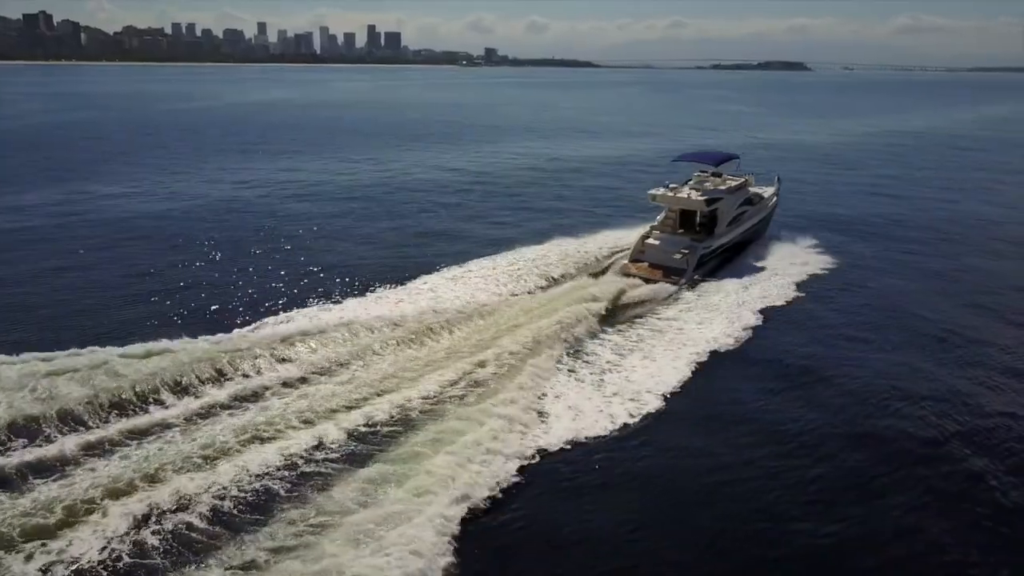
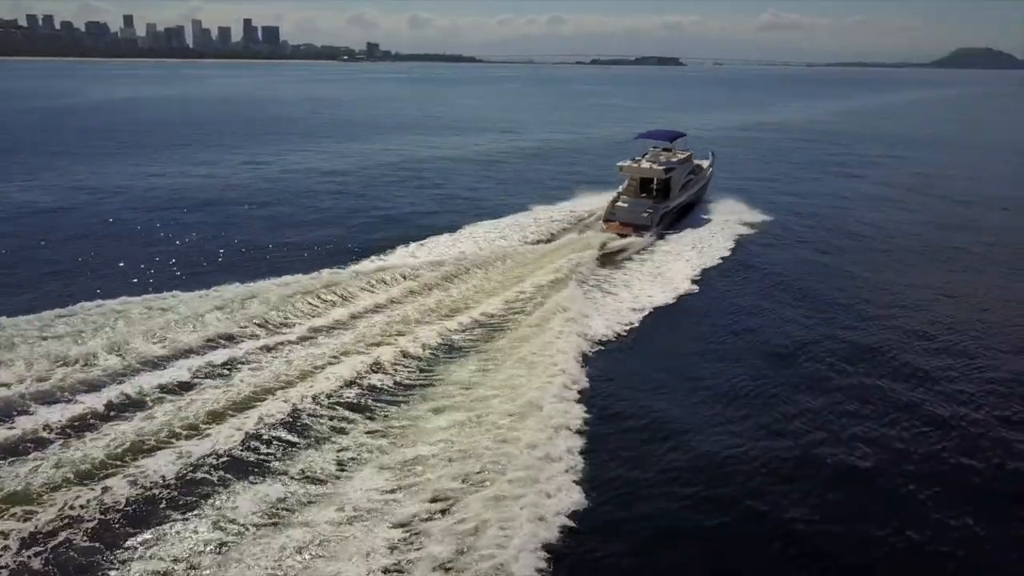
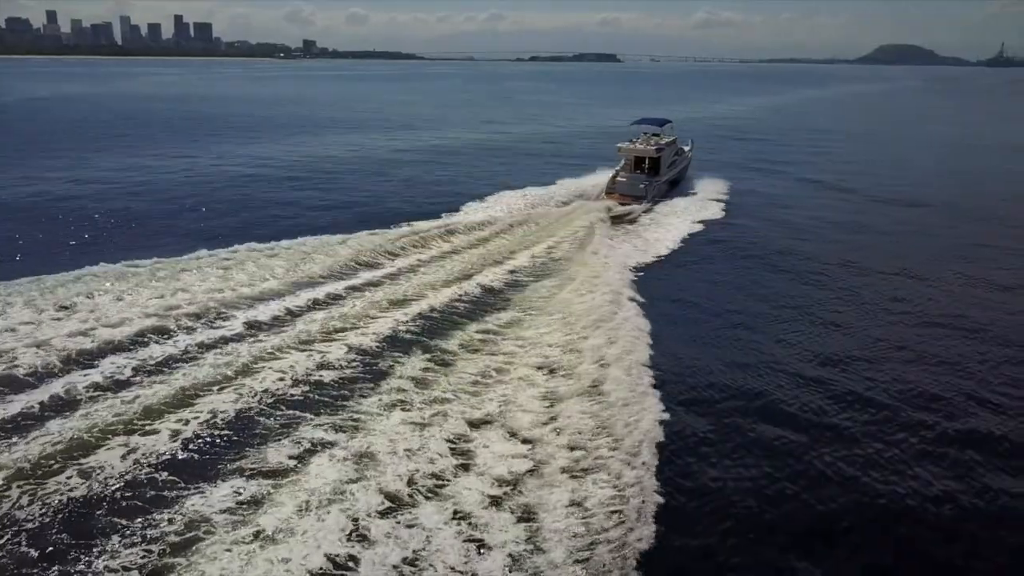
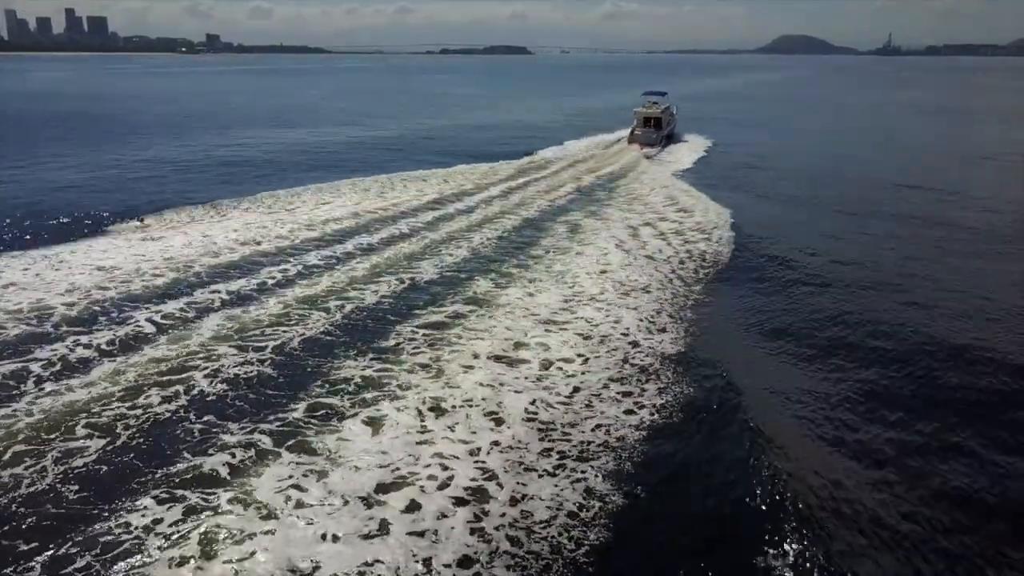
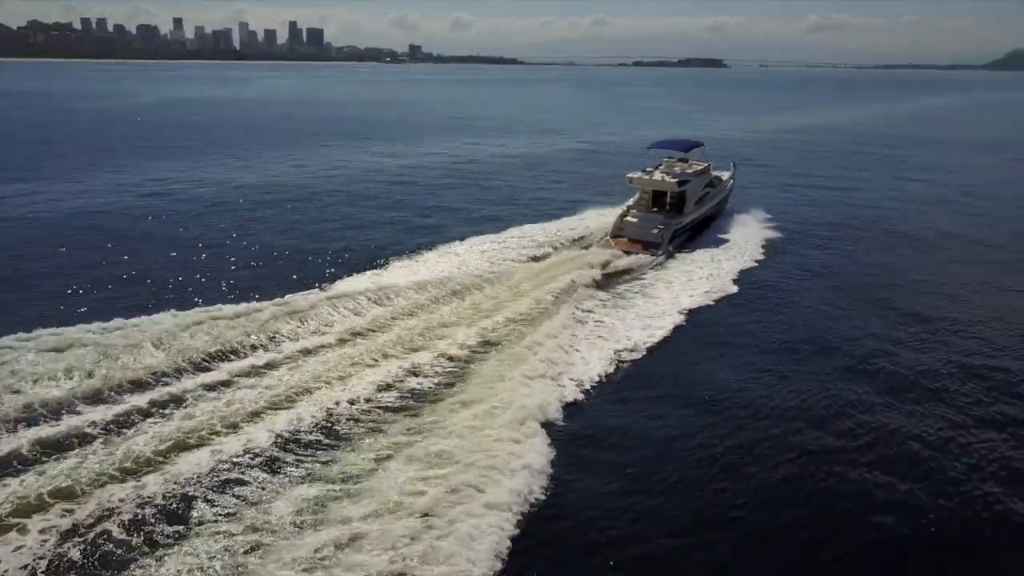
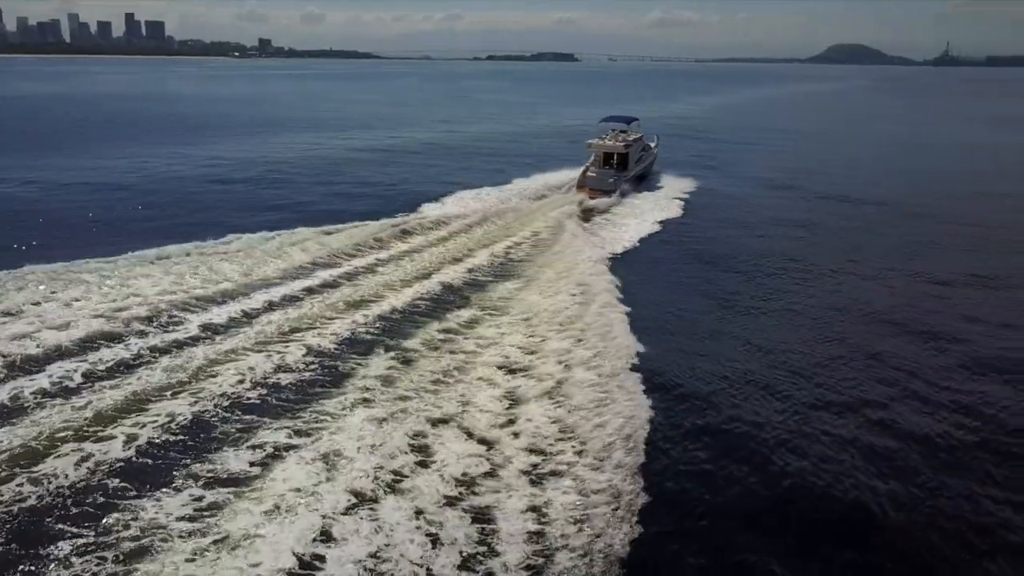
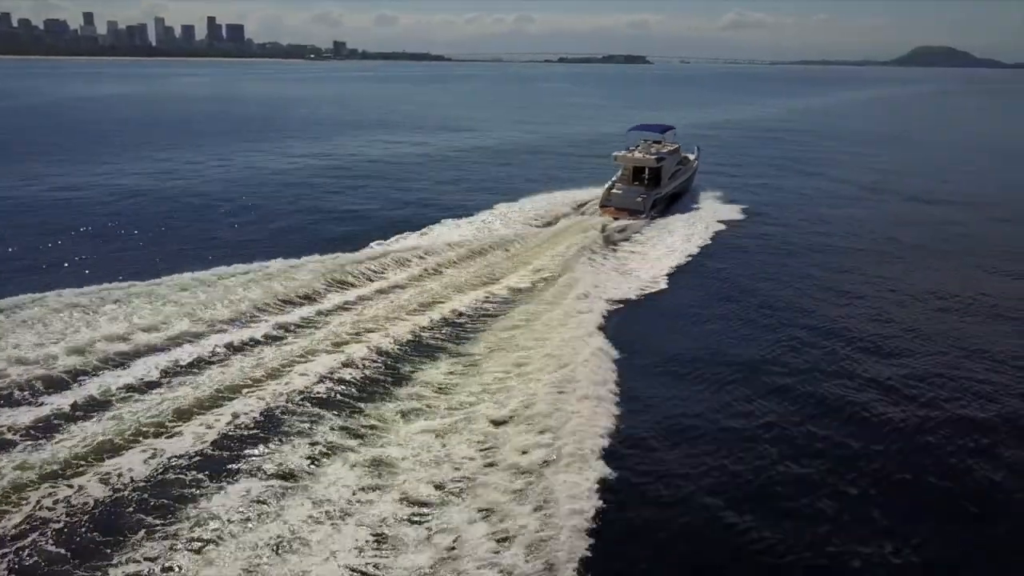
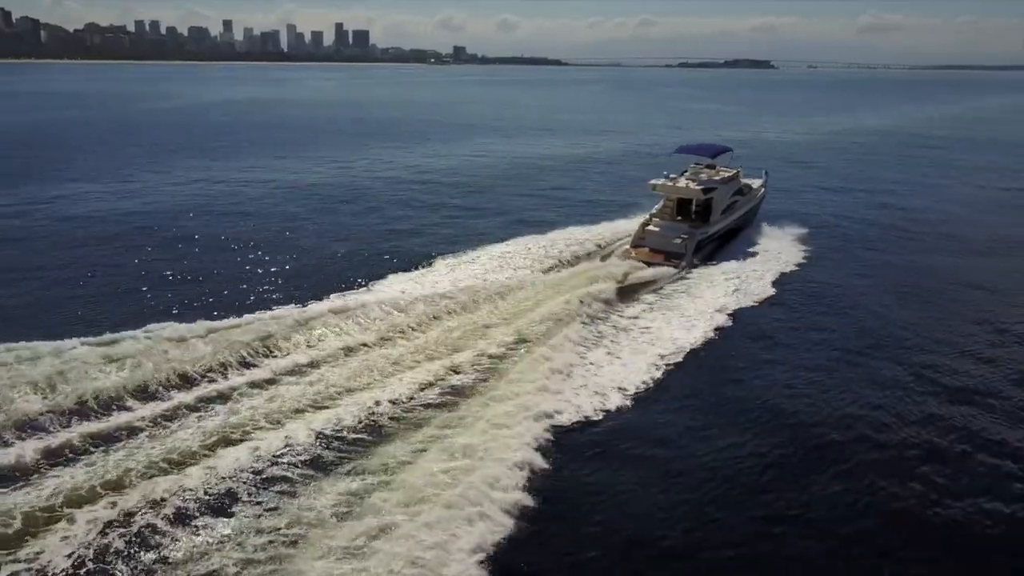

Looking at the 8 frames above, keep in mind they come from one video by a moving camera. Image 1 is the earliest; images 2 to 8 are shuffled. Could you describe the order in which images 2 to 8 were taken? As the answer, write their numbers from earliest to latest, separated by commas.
8, 5, 2, 7, 3, 6, 4
